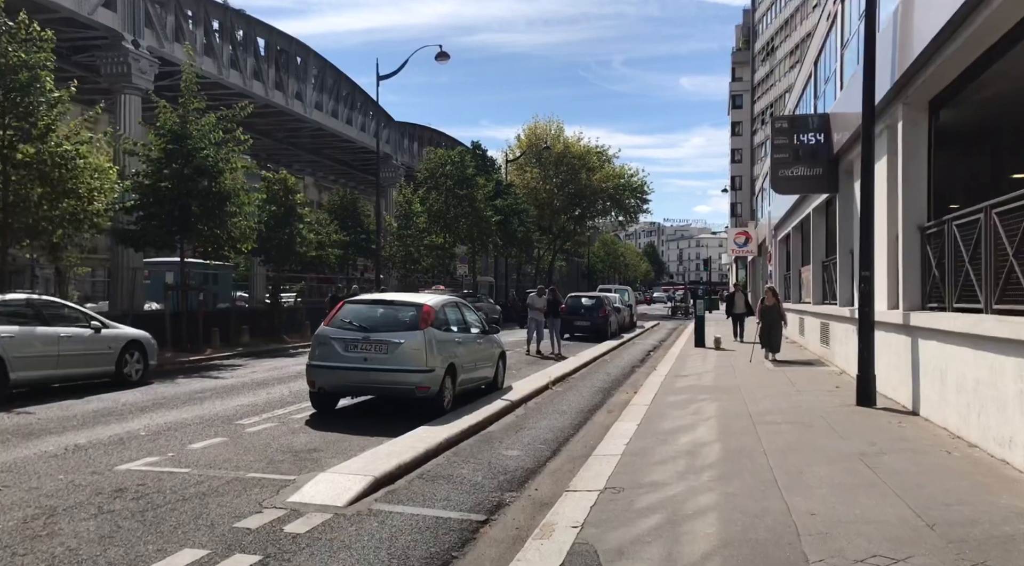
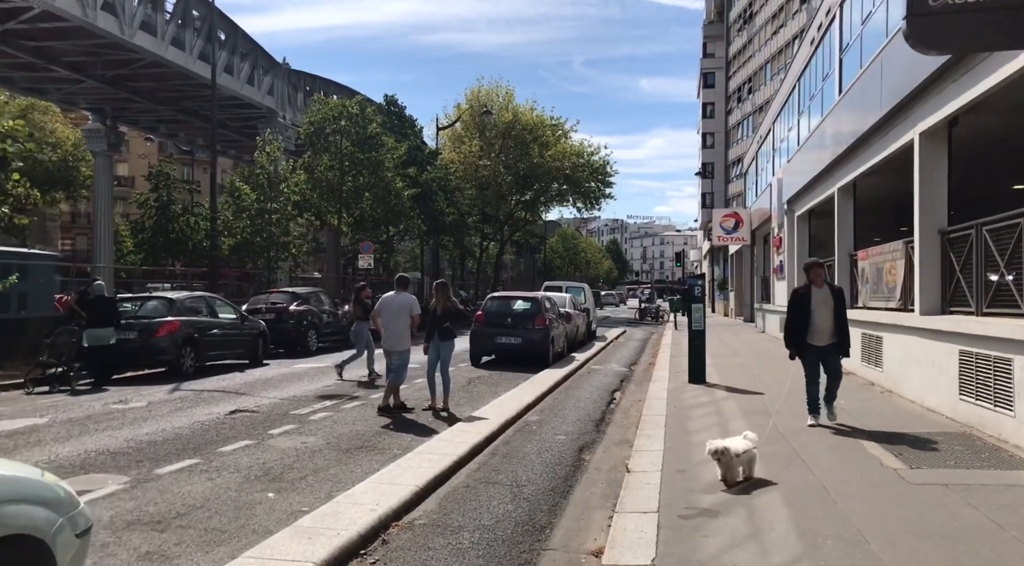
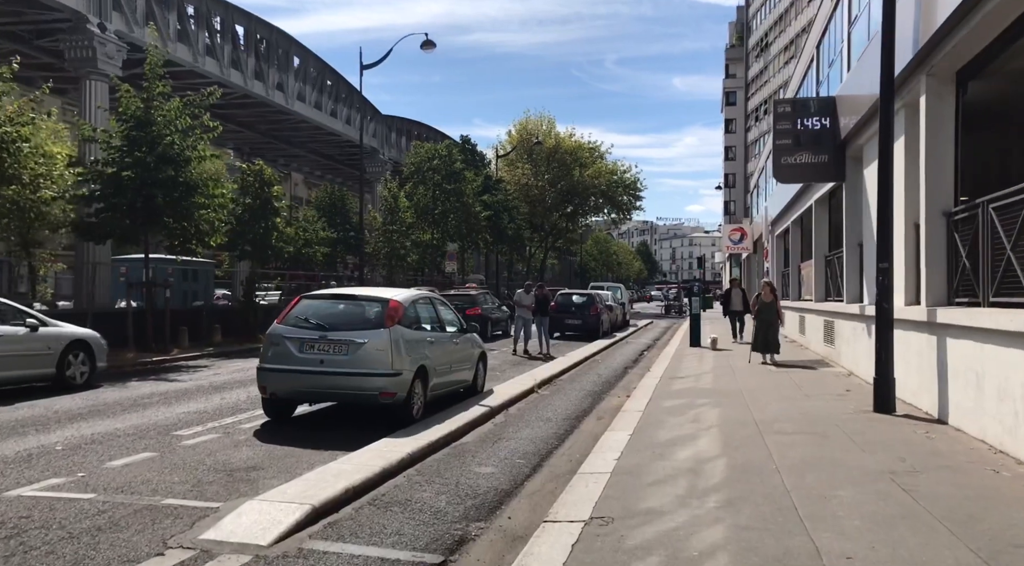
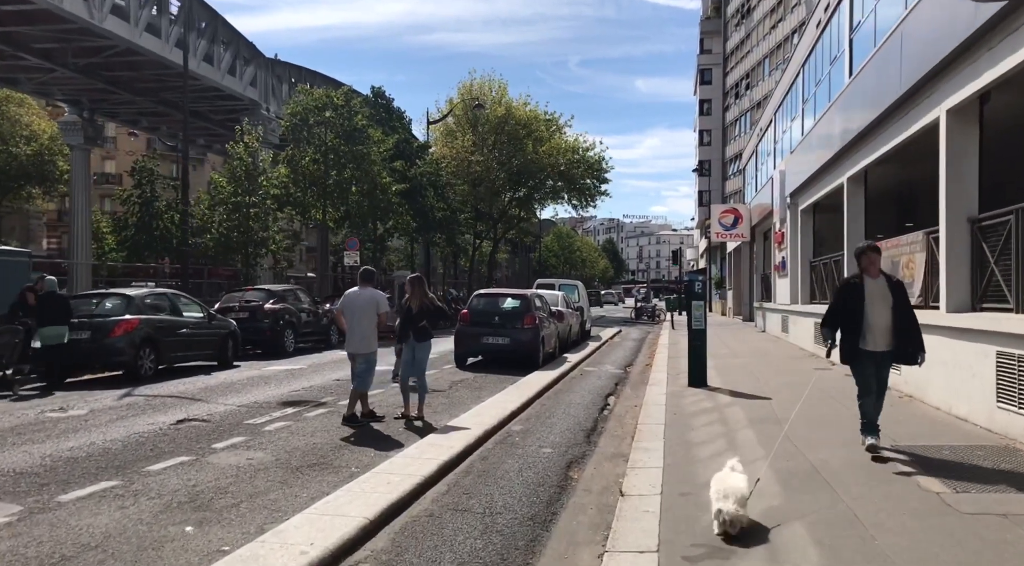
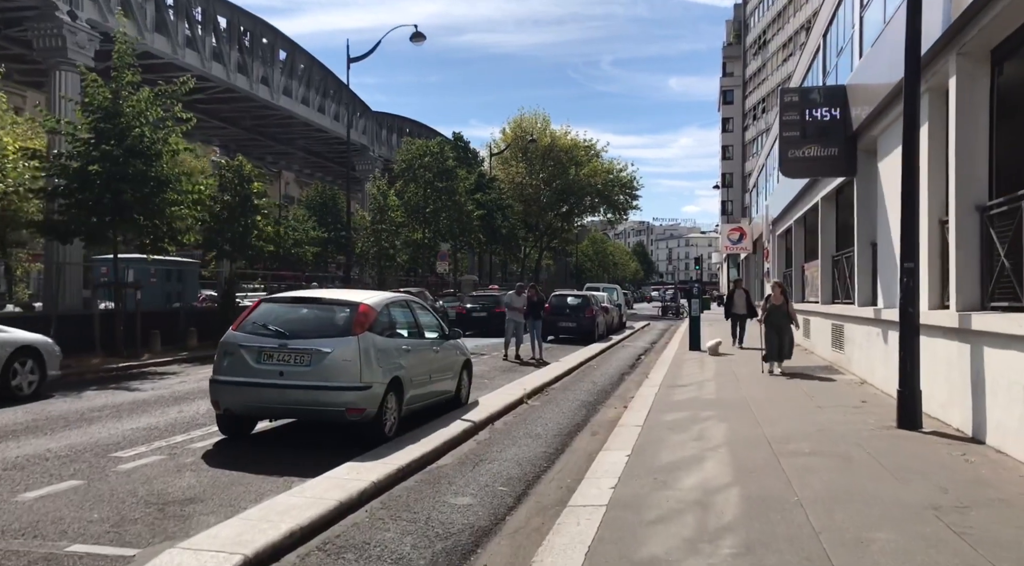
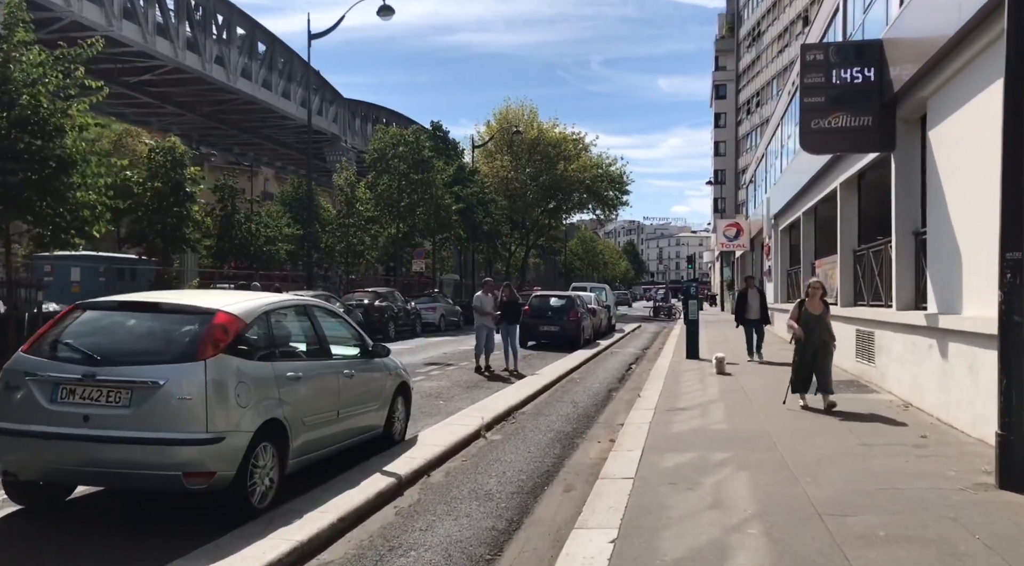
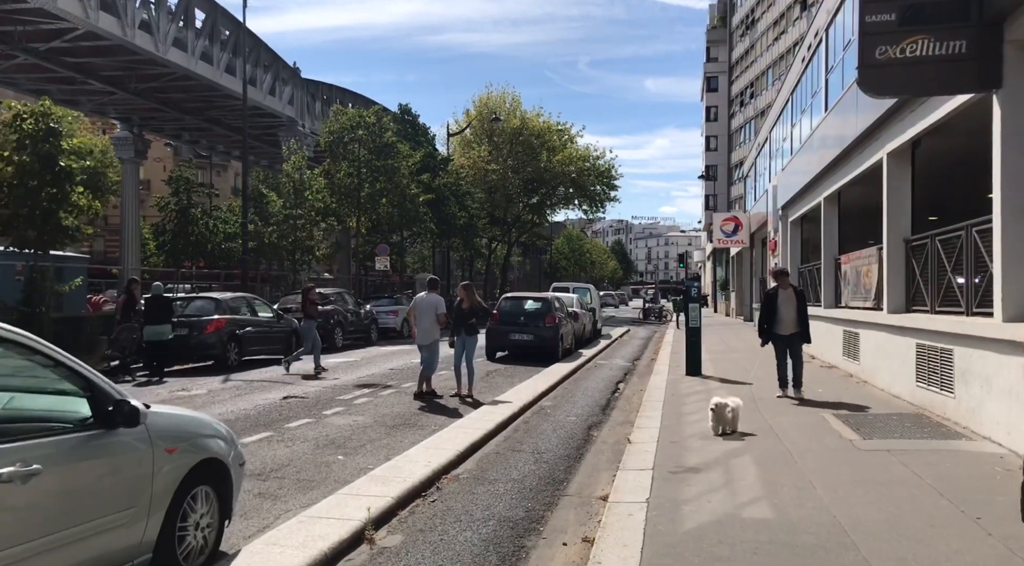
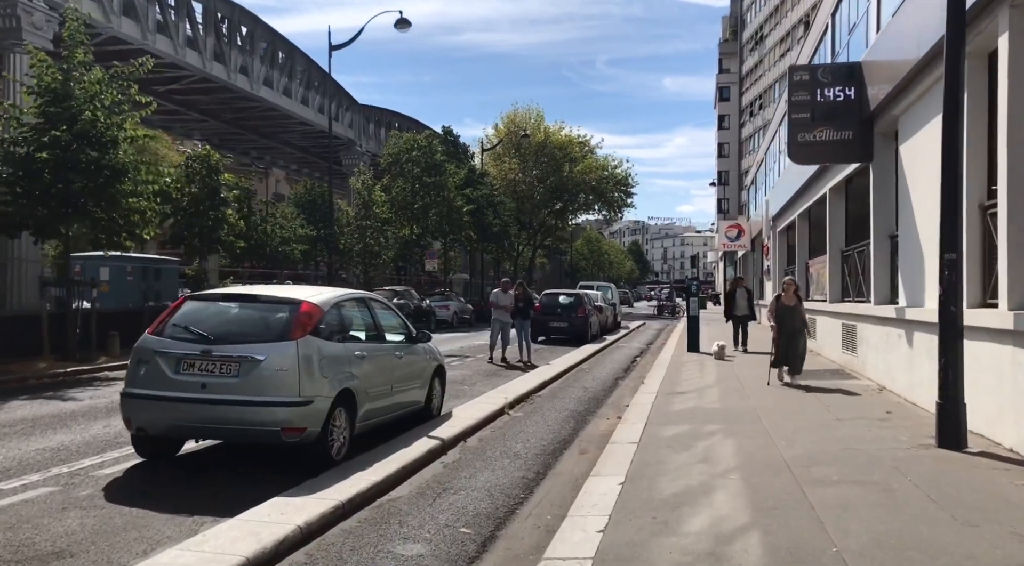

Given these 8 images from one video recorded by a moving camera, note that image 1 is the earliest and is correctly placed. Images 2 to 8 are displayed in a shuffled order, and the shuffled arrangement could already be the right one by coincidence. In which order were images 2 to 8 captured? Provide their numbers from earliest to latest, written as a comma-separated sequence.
3, 5, 8, 6, 7, 2, 4
